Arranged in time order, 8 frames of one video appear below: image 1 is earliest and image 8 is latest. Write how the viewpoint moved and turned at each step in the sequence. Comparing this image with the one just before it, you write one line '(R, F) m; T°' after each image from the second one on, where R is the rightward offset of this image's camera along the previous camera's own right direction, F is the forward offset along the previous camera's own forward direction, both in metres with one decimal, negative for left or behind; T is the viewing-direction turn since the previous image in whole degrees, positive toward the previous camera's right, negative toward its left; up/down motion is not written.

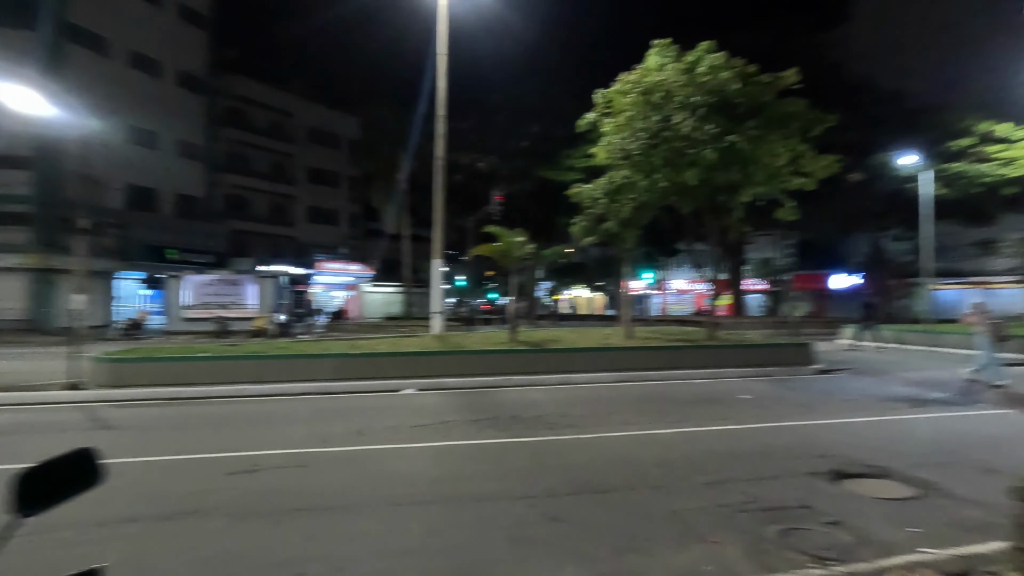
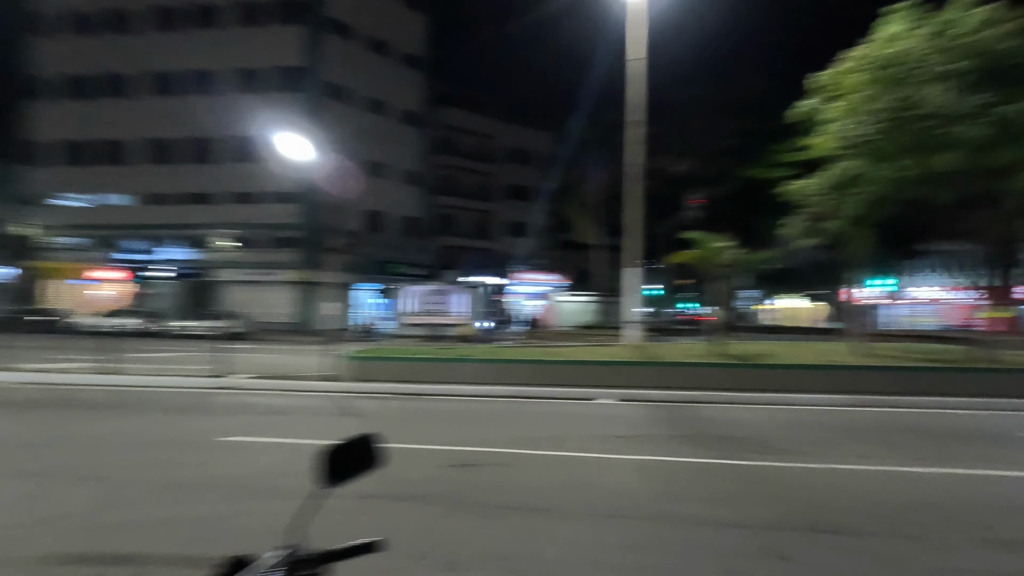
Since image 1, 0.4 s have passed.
(-0.1, 0.0) m; -20°
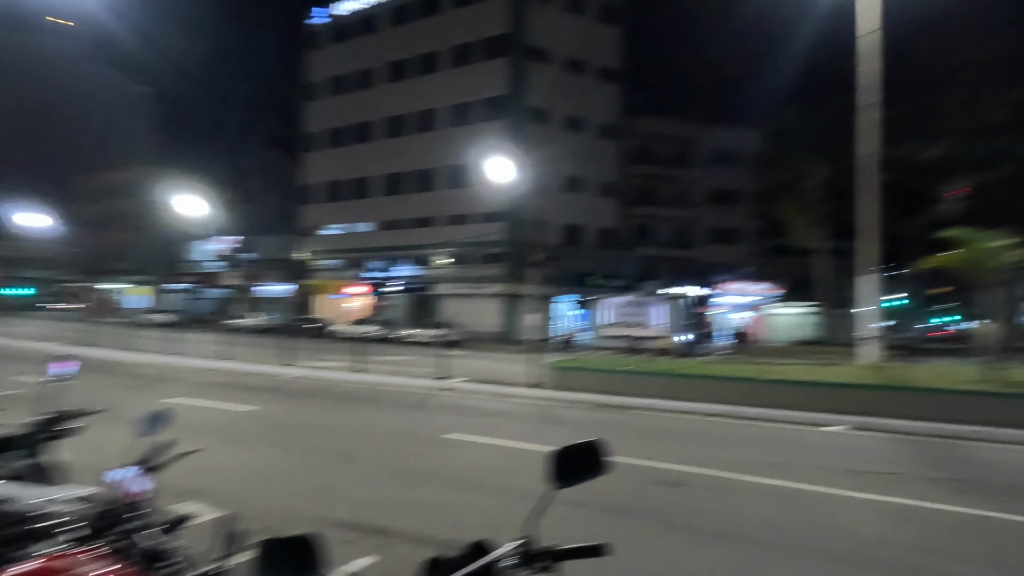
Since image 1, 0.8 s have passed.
(-0.1, 0.0) m; -21°
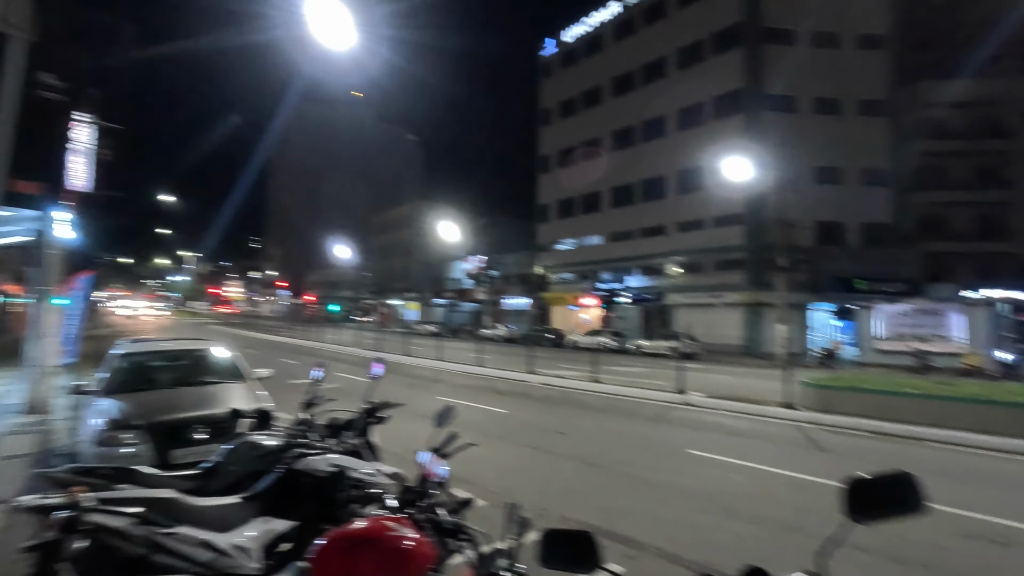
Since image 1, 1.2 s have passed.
(-0.1, -0.1) m; -24°
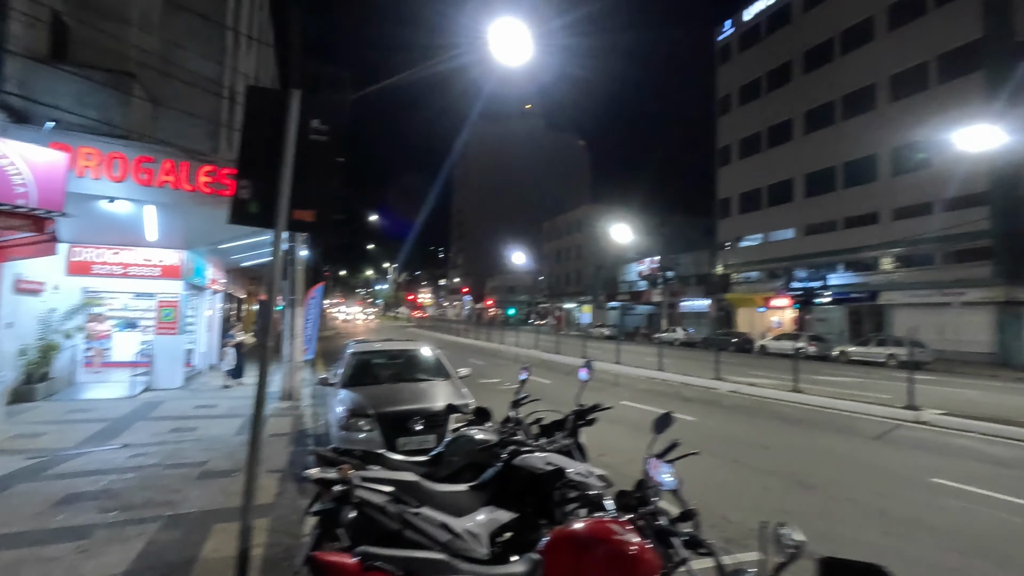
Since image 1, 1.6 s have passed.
(-0.2, 0.0) m; -18°
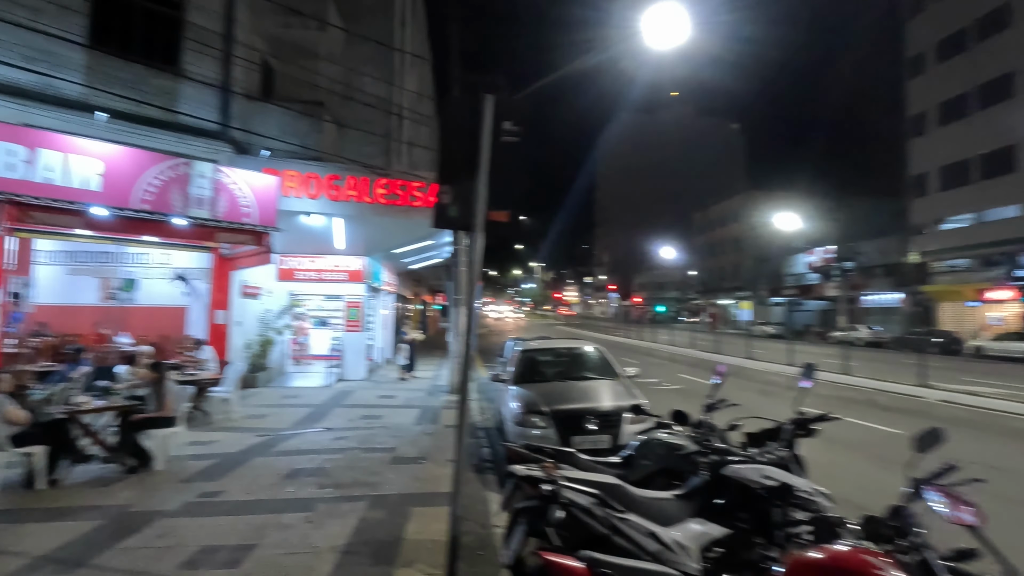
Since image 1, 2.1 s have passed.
(-0.3, +0.1) m; -15°
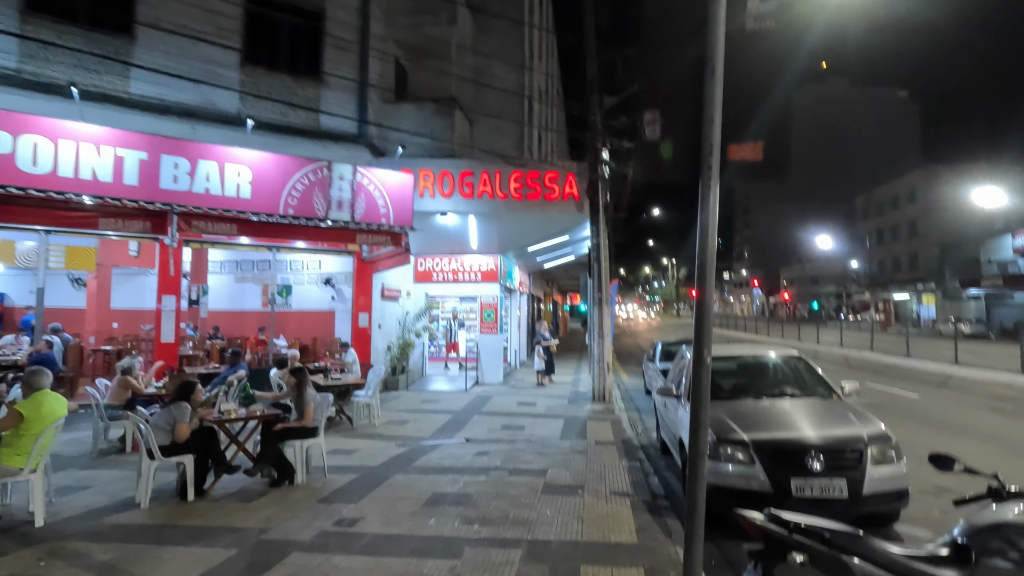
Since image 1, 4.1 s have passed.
(-0.5, +1.2) m; -14°
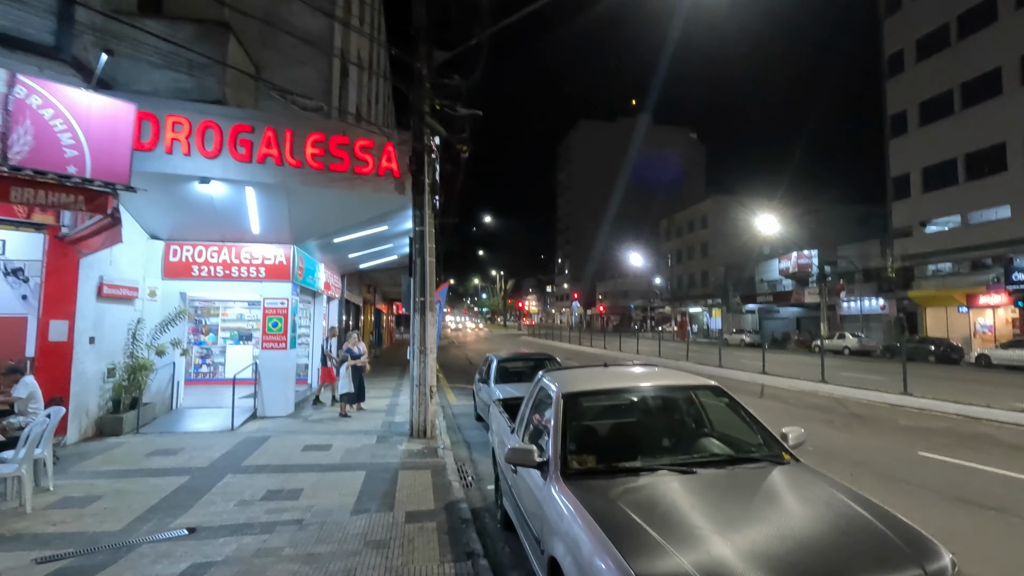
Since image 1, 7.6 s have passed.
(+0.6, +2.9) m; +18°
